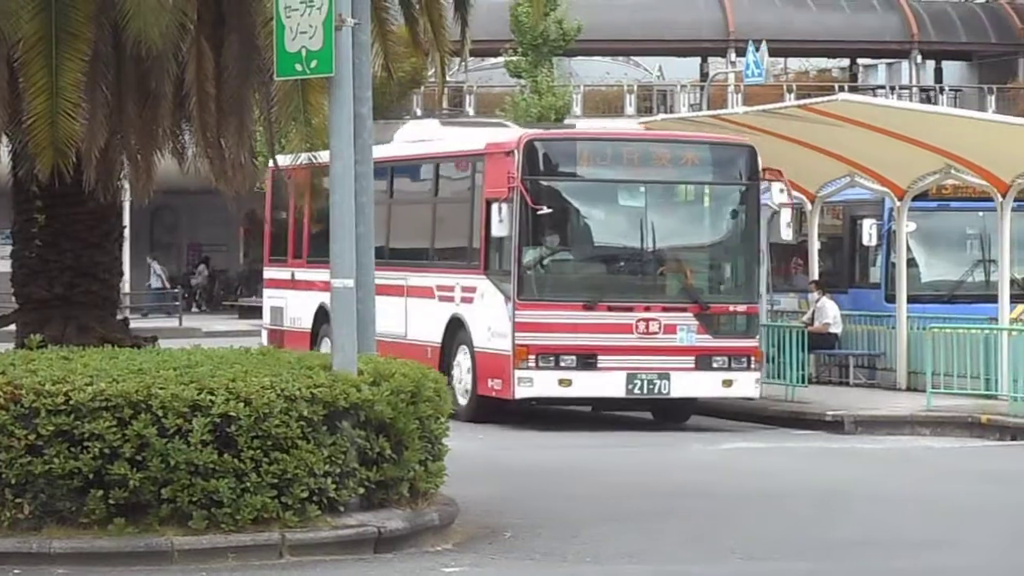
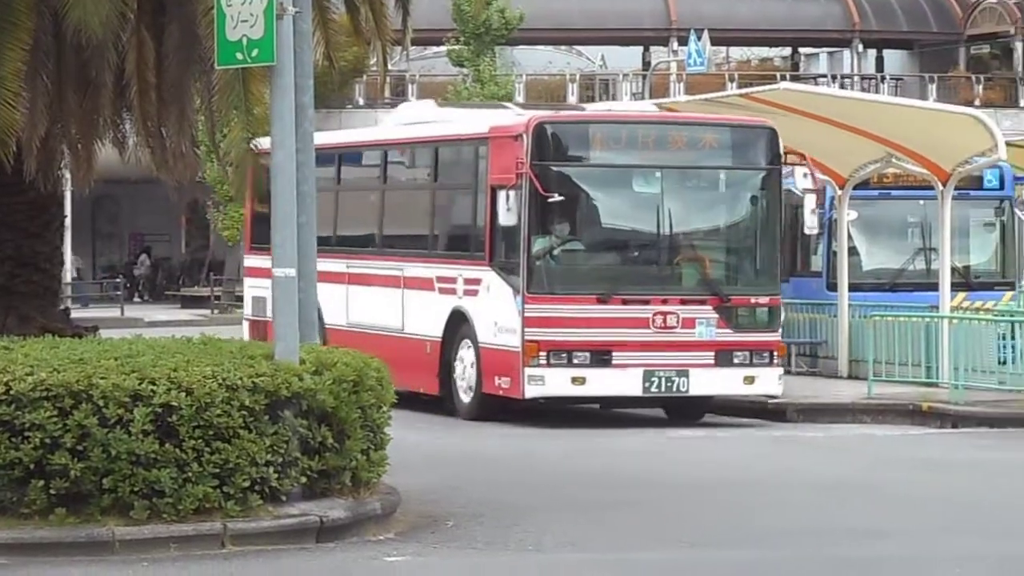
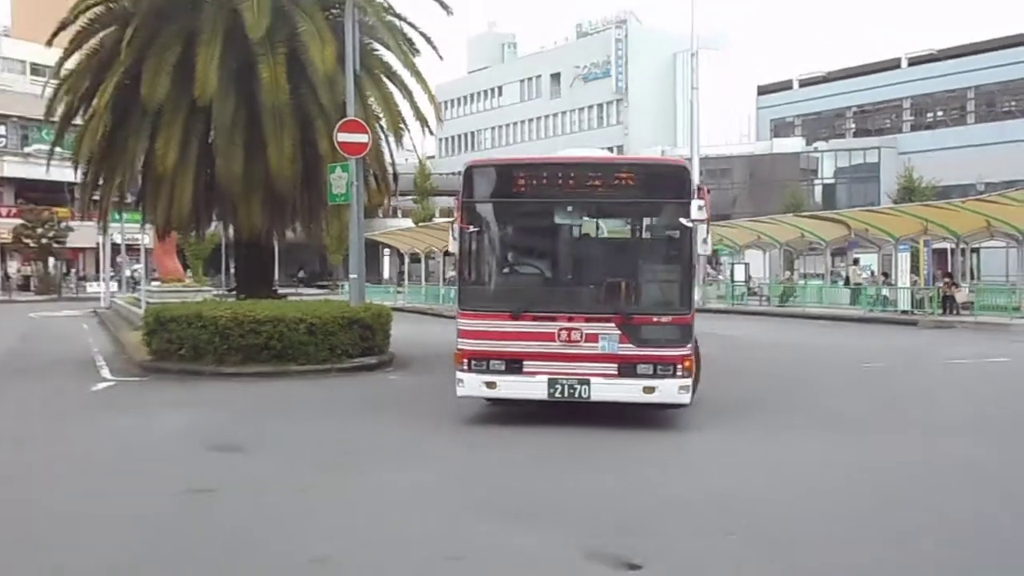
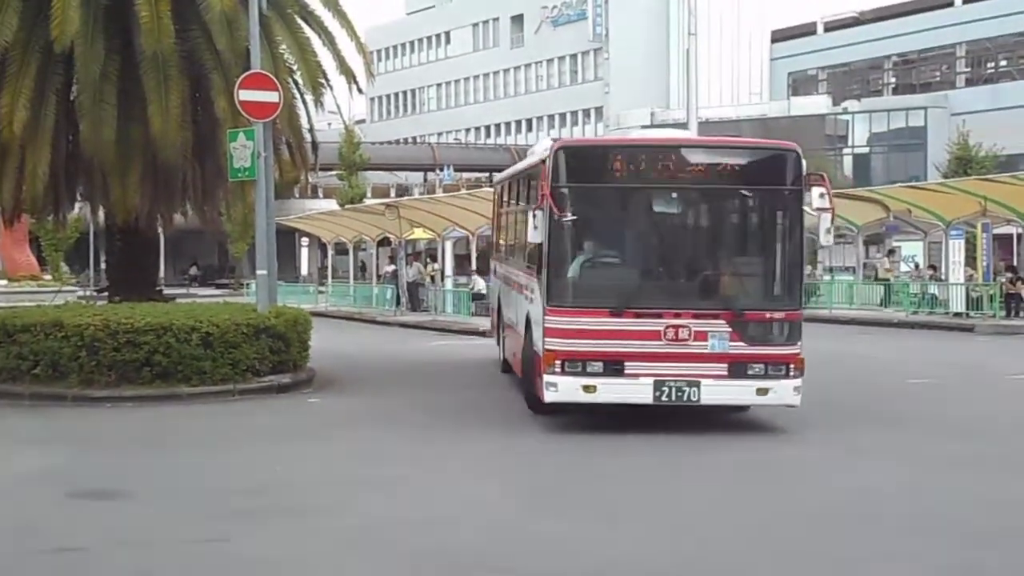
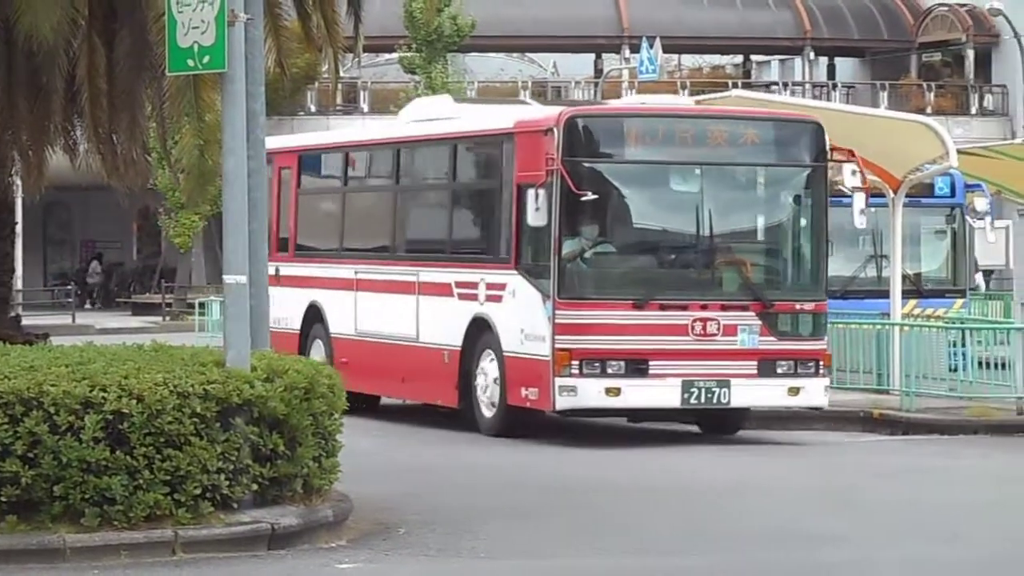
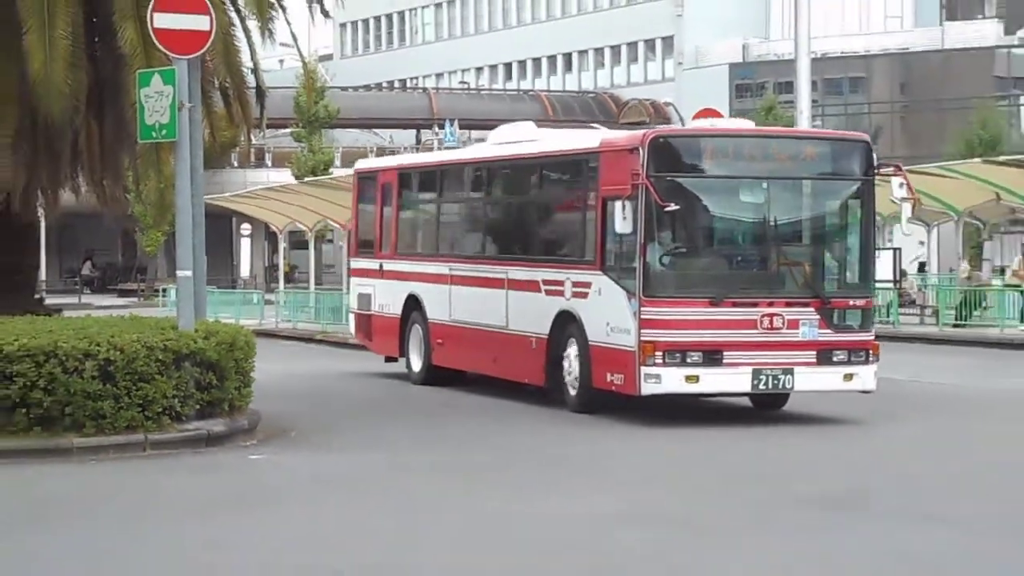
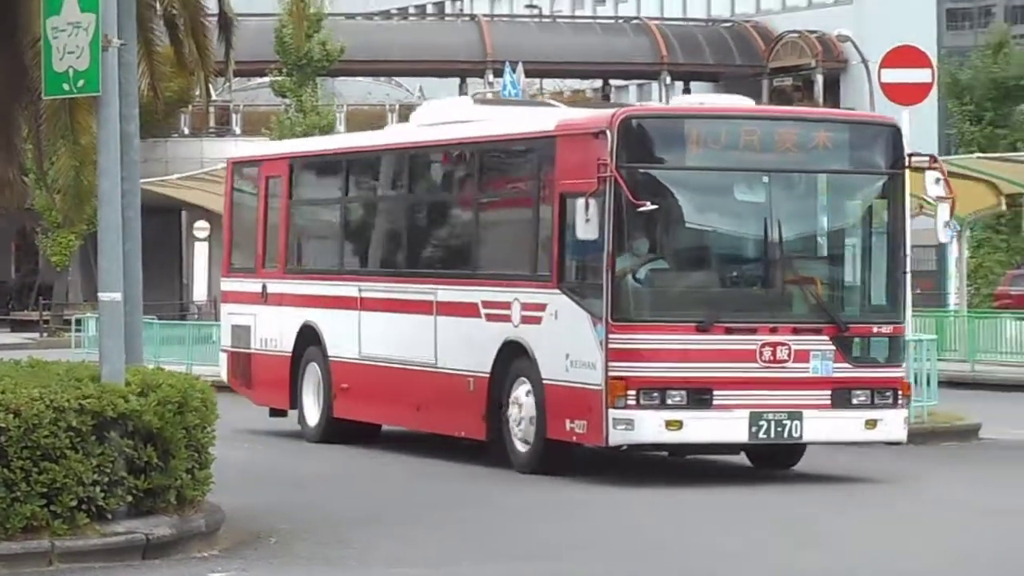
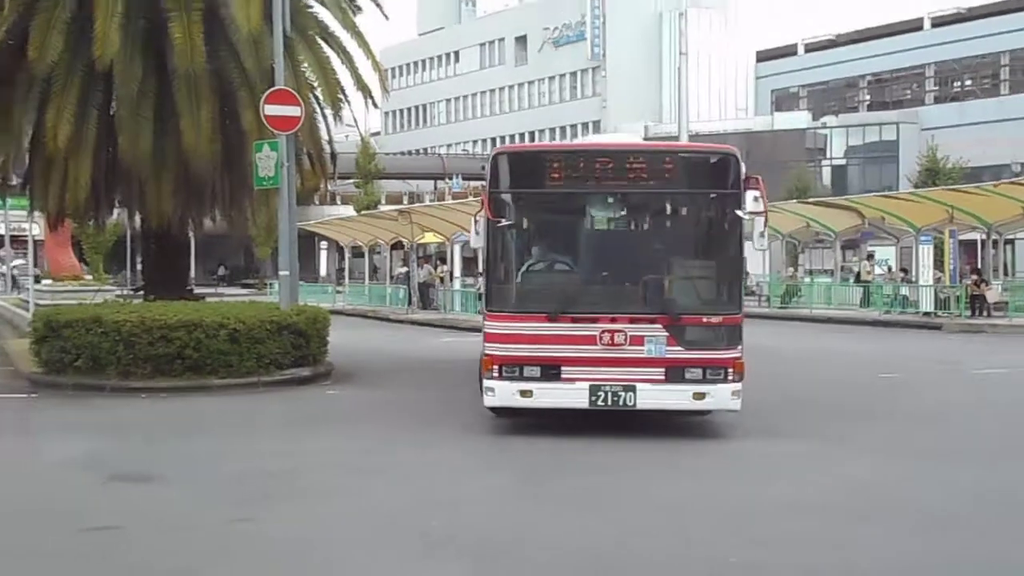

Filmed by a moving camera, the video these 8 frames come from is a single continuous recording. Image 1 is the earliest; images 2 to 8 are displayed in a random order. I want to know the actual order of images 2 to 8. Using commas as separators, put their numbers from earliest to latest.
2, 5, 7, 6, 4, 8, 3
